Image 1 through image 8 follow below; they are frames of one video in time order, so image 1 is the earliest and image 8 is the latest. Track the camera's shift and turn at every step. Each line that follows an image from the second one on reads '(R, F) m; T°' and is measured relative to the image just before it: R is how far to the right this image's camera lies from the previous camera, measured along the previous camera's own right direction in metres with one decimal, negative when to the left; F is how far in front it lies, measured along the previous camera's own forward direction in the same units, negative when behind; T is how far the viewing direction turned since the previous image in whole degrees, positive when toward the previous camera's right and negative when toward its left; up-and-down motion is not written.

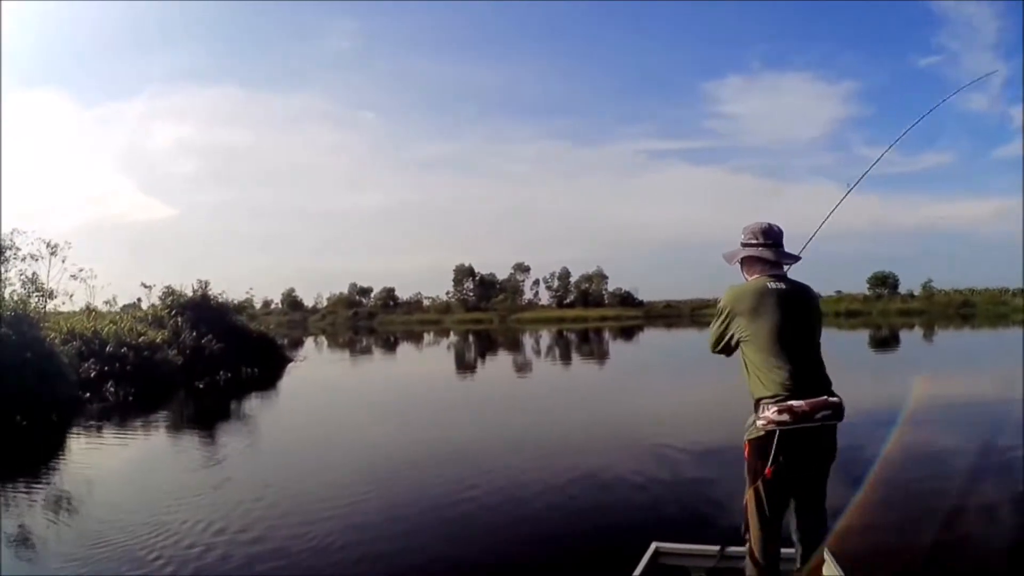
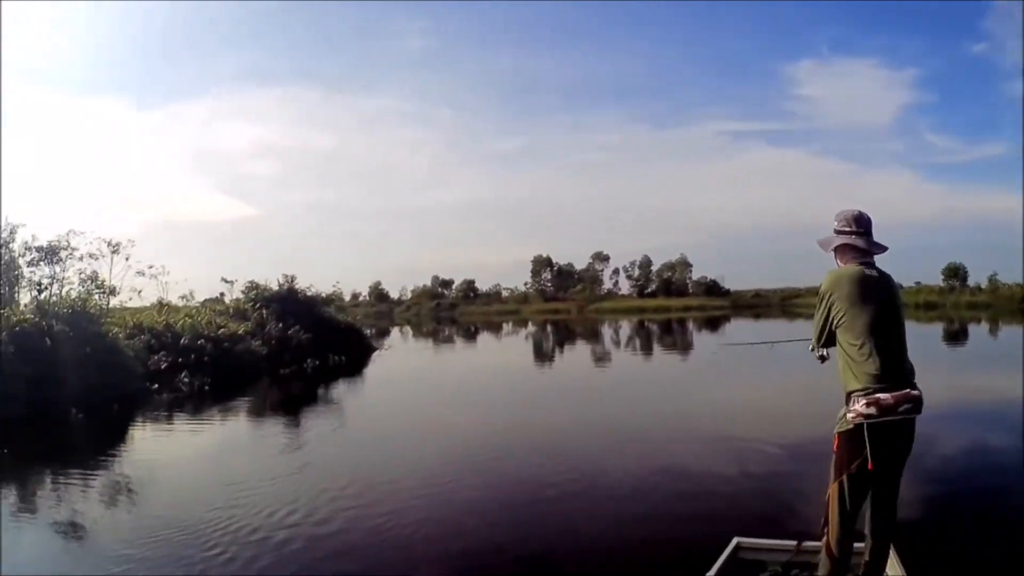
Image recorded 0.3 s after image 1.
(+0.1, +0.3) m; -6°
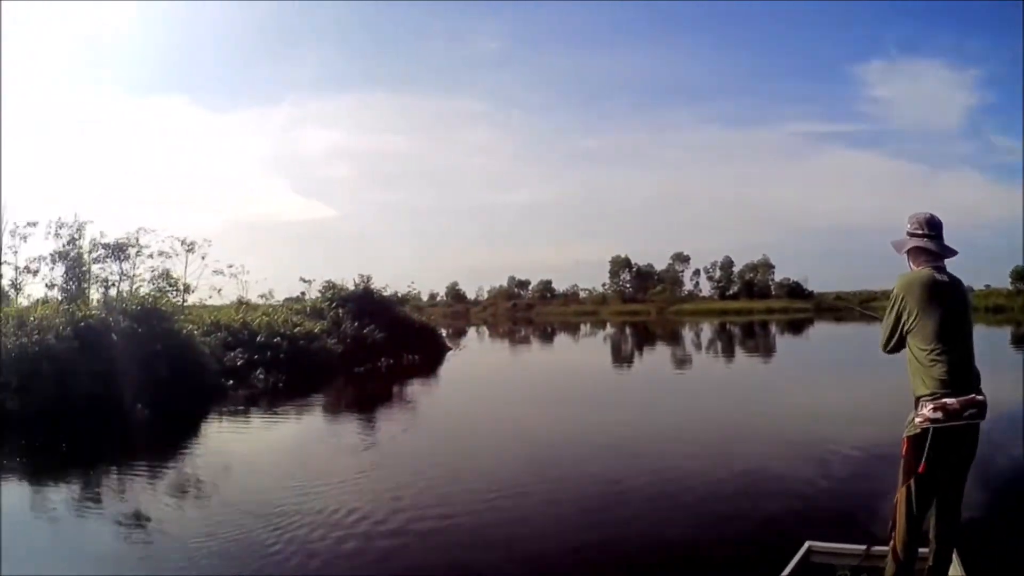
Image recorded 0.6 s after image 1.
(+0.1, +0.3) m; -6°
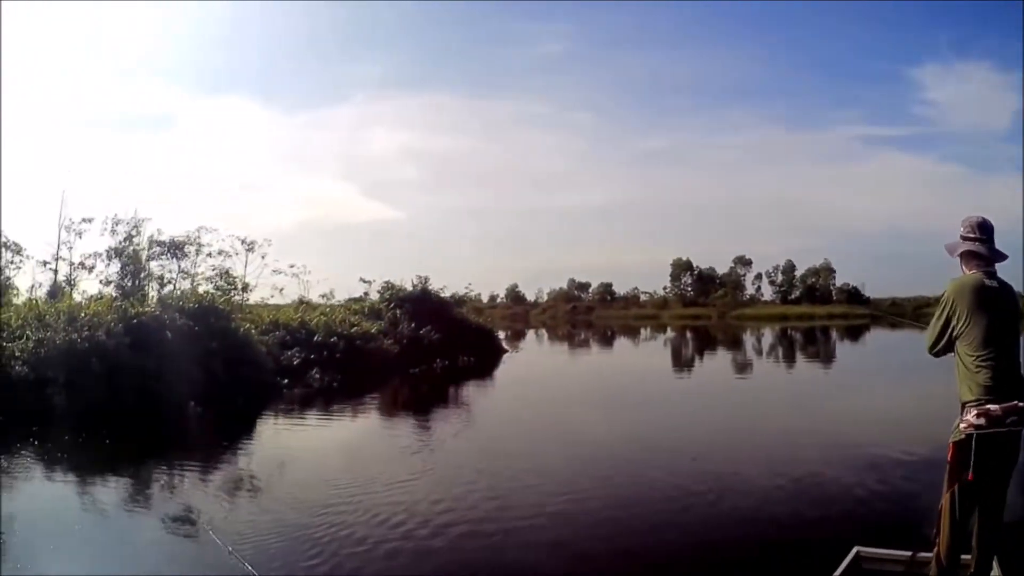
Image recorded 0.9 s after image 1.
(+0.2, -0.1) m; -4°
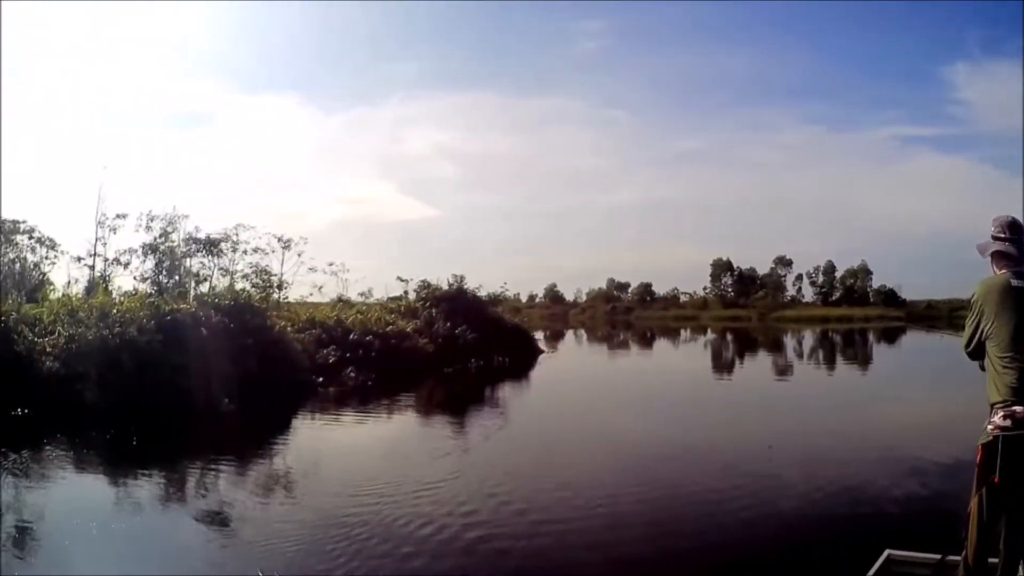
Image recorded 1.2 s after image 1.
(+0.2, -0.1) m; -3°
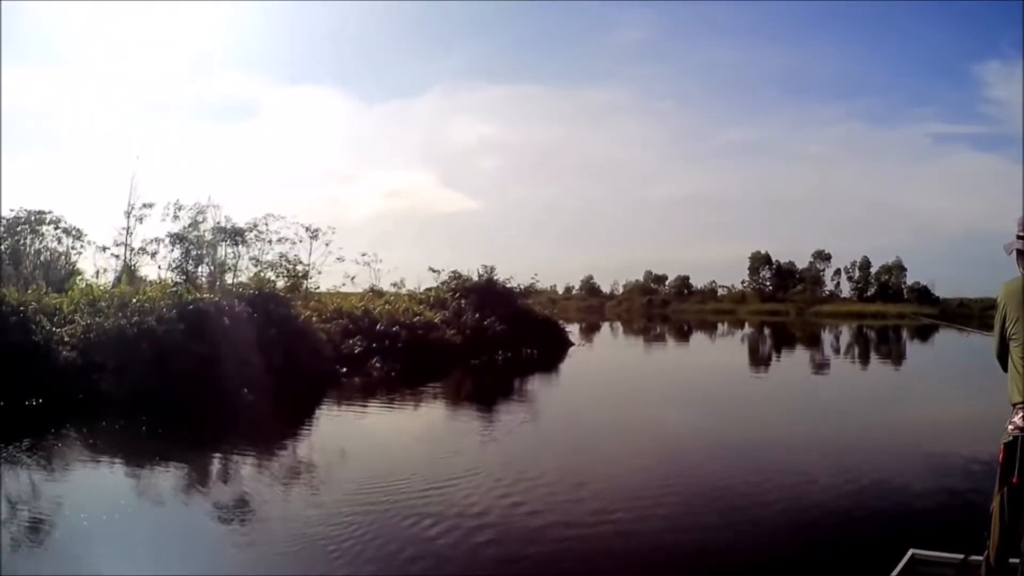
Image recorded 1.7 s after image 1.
(+0.2, -0.1) m; -3°
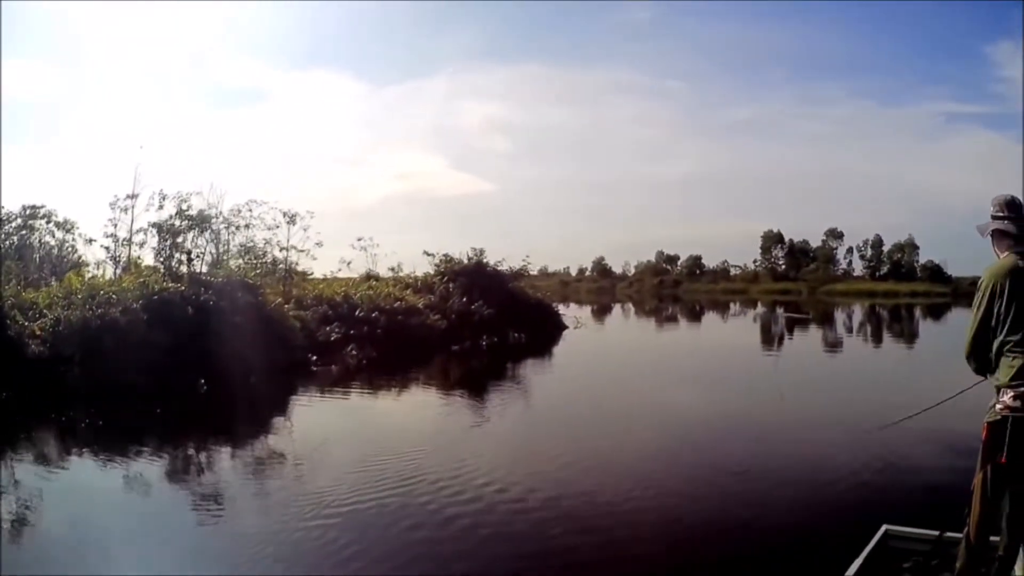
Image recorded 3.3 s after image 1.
(+0.4, +0.4) m; -1°
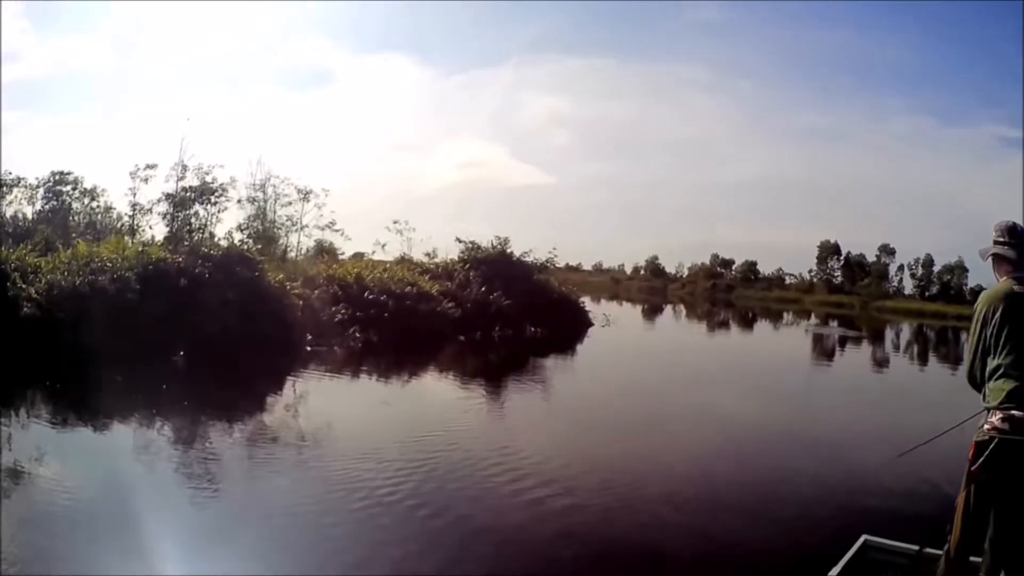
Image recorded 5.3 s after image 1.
(+0.7, +0.1) m; -4°
